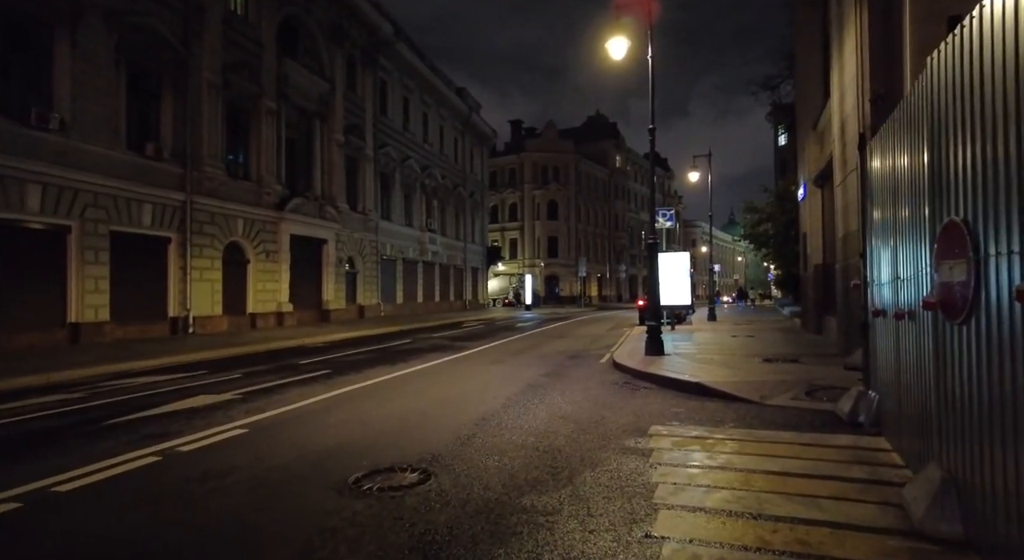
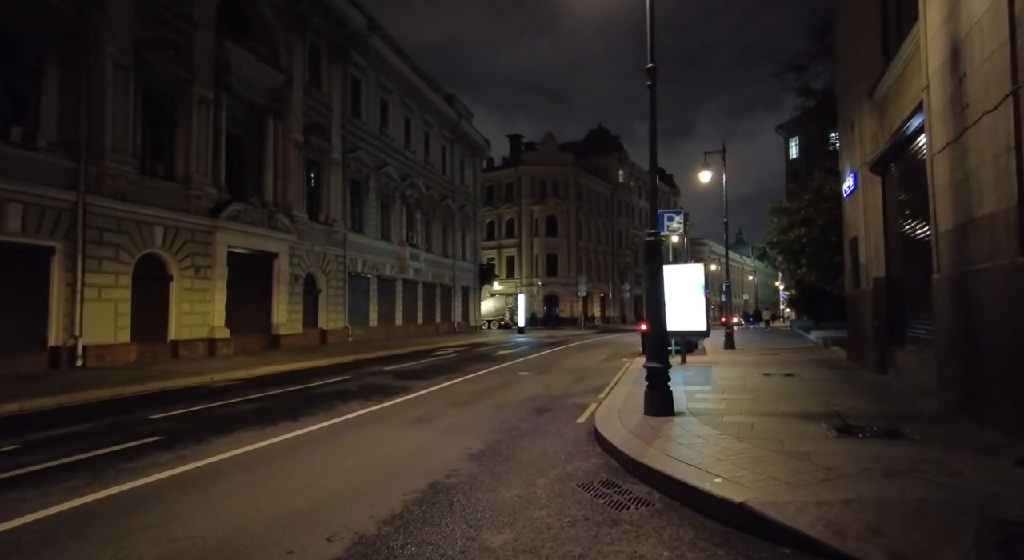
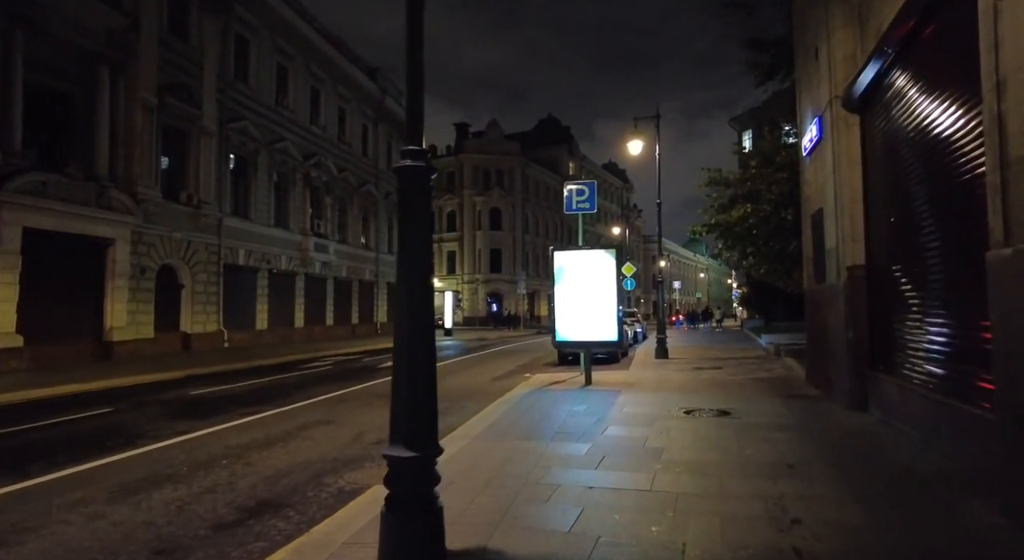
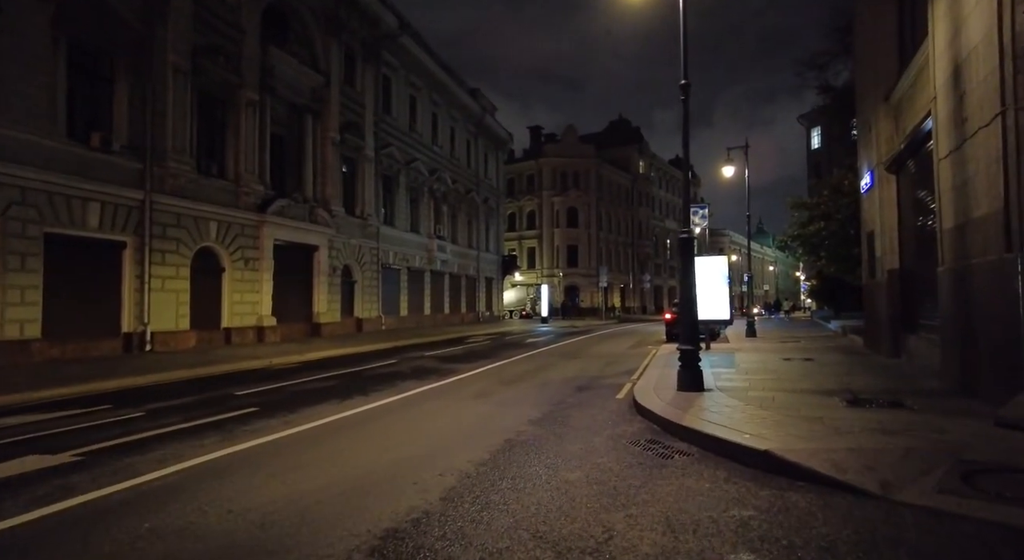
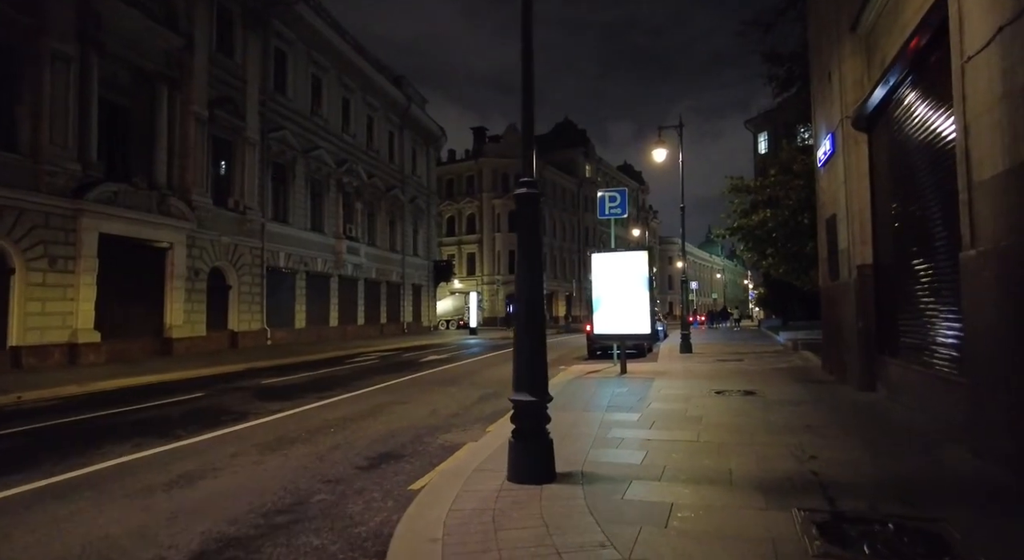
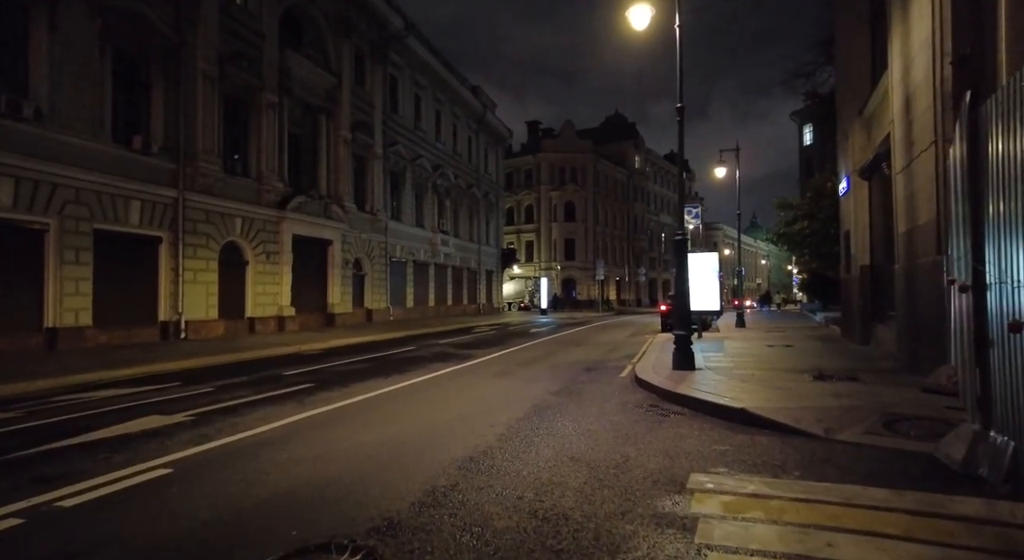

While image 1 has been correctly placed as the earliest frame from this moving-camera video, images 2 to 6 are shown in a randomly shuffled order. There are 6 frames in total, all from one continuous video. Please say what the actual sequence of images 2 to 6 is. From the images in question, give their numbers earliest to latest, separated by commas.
6, 4, 2, 5, 3
